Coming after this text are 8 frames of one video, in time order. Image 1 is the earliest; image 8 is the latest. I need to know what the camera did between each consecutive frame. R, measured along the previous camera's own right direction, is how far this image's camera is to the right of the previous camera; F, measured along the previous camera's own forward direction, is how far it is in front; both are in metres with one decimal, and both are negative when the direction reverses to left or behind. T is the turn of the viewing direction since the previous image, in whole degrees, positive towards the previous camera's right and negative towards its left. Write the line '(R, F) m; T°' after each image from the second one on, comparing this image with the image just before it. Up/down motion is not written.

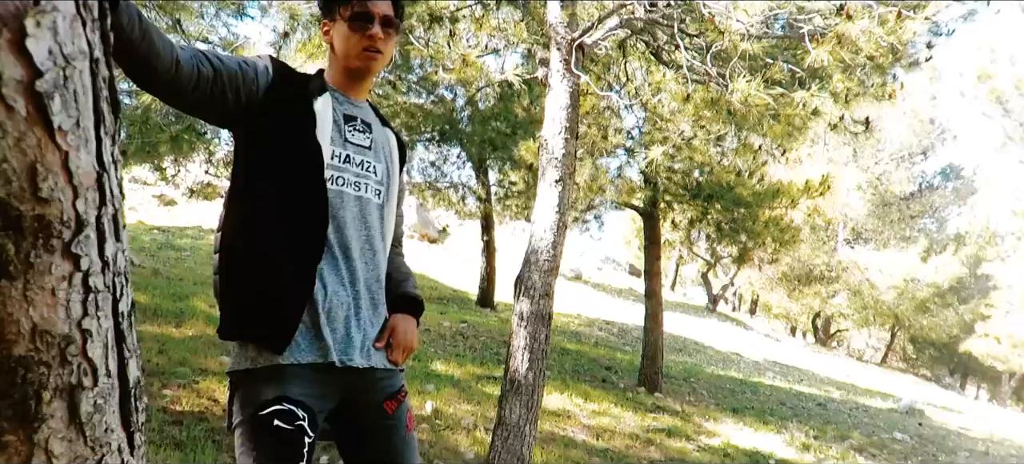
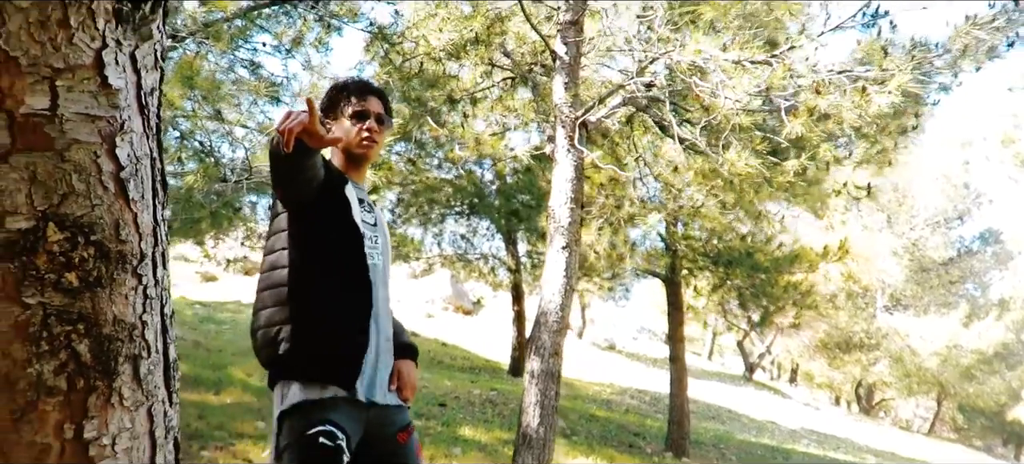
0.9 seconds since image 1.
(+0.1, -0.3) m; -3°
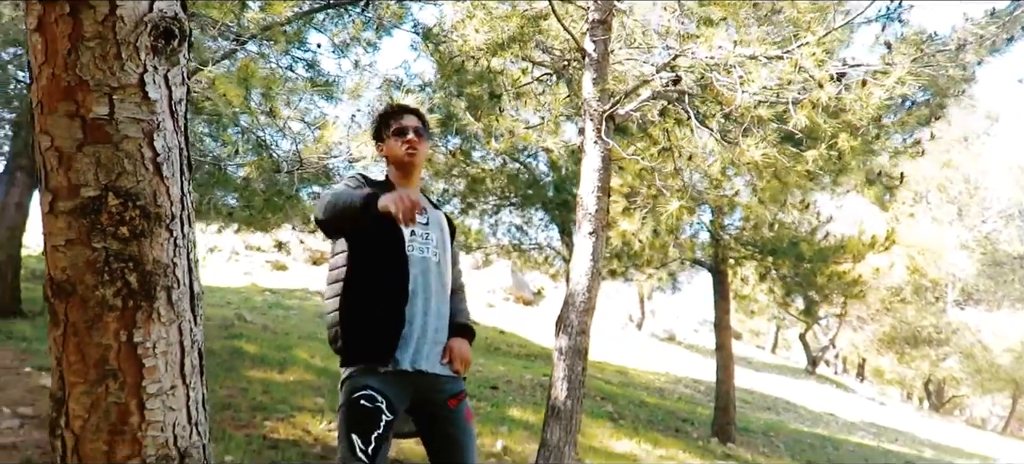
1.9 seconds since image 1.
(+0.2, -0.3) m; -4°
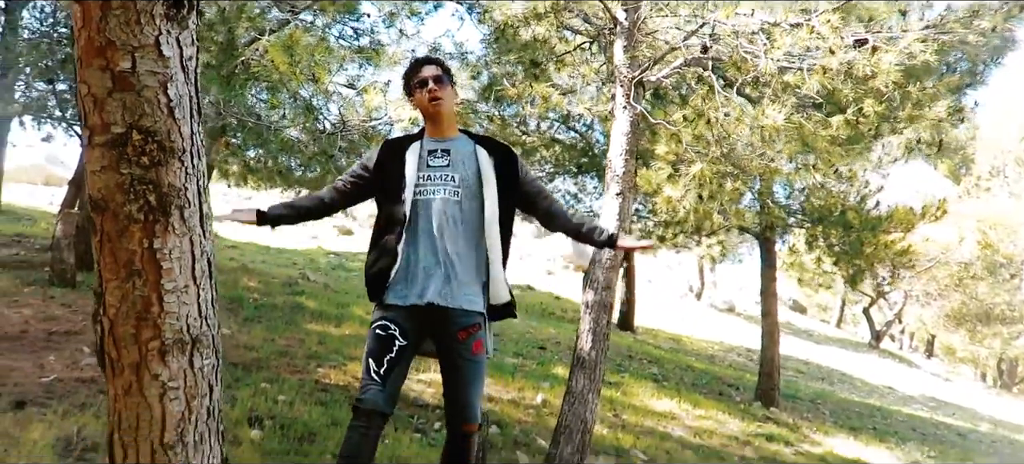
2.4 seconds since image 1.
(+0.2, -0.2) m; -5°
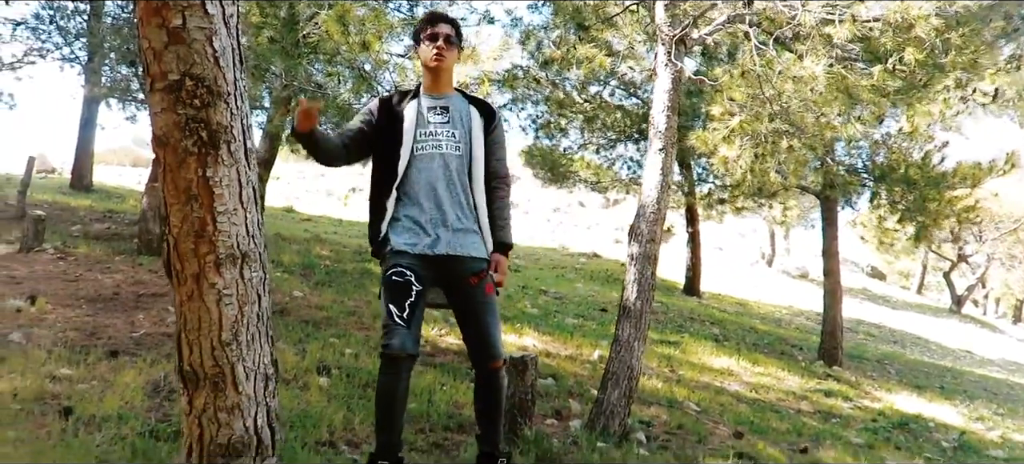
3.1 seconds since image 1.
(+0.1, -0.2) m; -5°
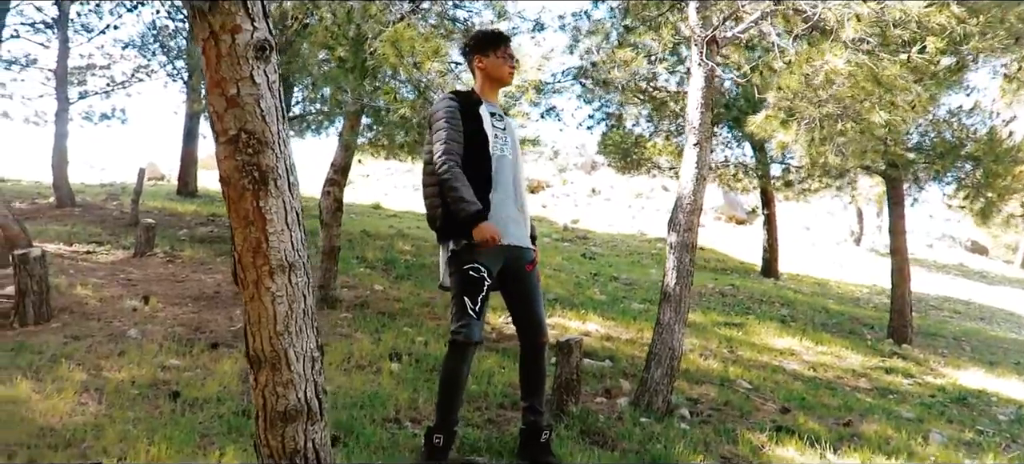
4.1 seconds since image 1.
(+0.3, -0.4) m; -6°
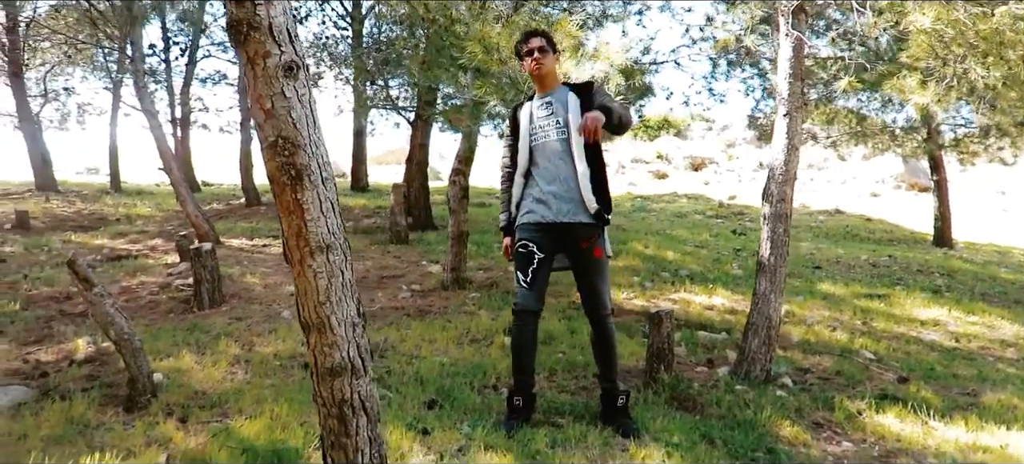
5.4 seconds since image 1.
(+0.5, -0.3) m; -12°
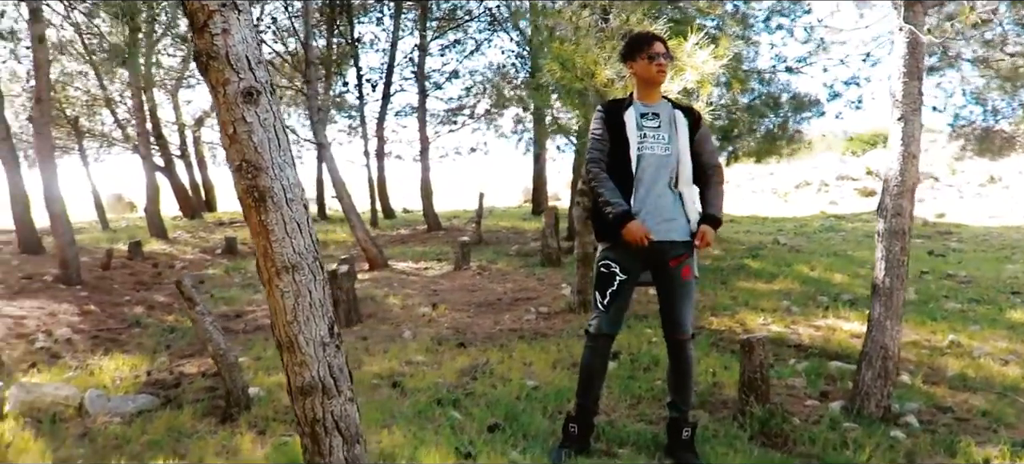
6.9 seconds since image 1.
(+0.8, +0.2) m; -15°
